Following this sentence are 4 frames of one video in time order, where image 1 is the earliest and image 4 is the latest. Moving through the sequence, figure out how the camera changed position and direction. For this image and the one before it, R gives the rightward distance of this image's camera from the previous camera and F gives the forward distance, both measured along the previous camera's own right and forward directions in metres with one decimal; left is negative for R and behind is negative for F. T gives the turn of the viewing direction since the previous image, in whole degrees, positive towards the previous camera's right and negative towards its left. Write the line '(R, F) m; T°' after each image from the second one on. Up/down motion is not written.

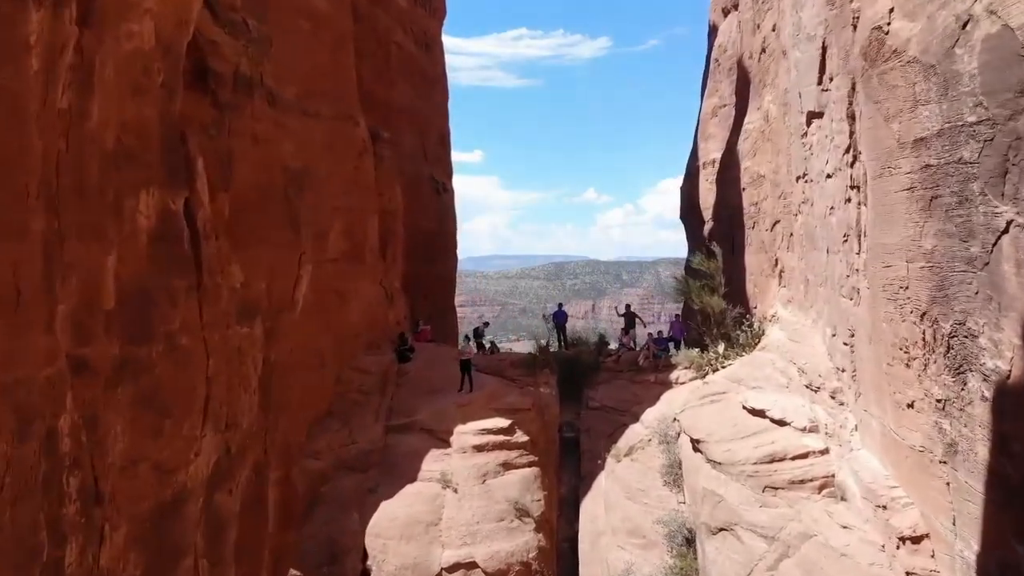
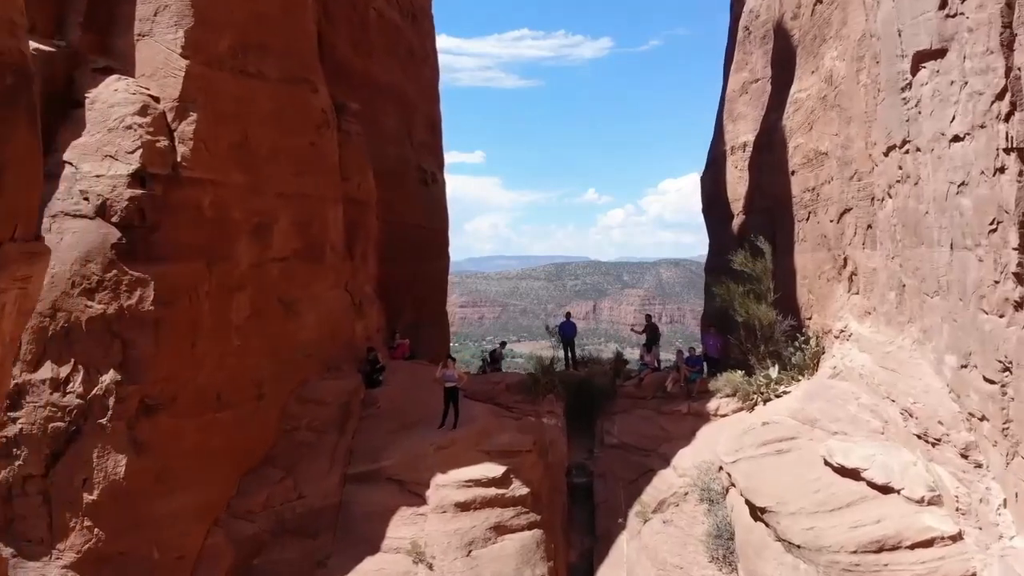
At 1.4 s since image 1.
(+0.1, +2.6) m; 0°
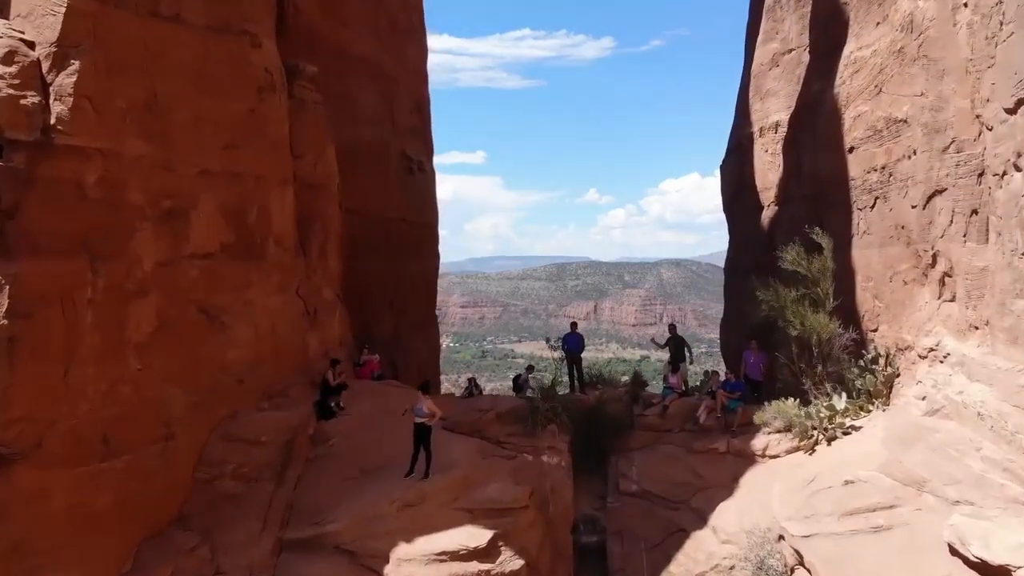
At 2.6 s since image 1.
(+0.1, +2.1) m; 0°
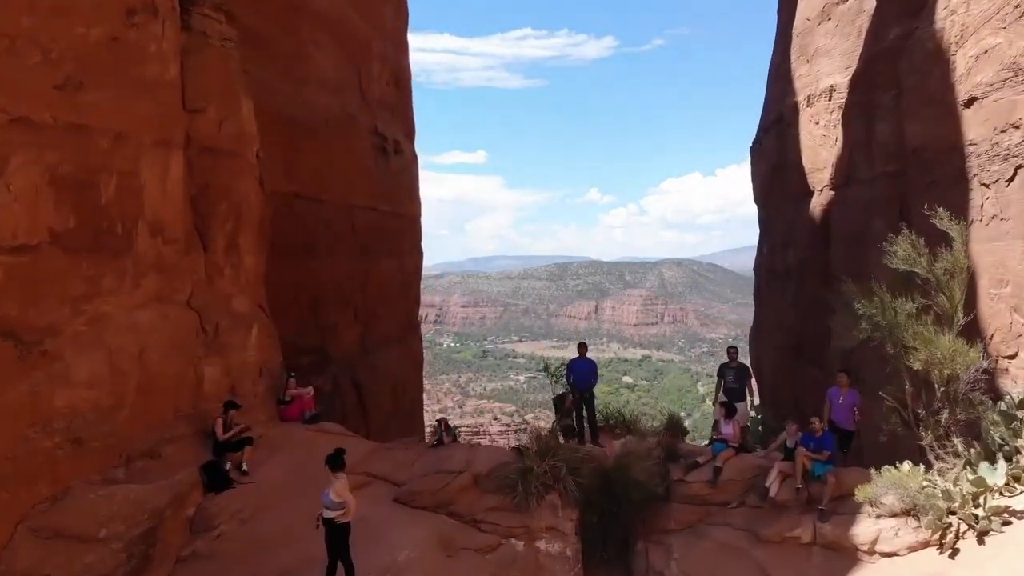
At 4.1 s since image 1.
(+0.1, +2.6) m; 0°
